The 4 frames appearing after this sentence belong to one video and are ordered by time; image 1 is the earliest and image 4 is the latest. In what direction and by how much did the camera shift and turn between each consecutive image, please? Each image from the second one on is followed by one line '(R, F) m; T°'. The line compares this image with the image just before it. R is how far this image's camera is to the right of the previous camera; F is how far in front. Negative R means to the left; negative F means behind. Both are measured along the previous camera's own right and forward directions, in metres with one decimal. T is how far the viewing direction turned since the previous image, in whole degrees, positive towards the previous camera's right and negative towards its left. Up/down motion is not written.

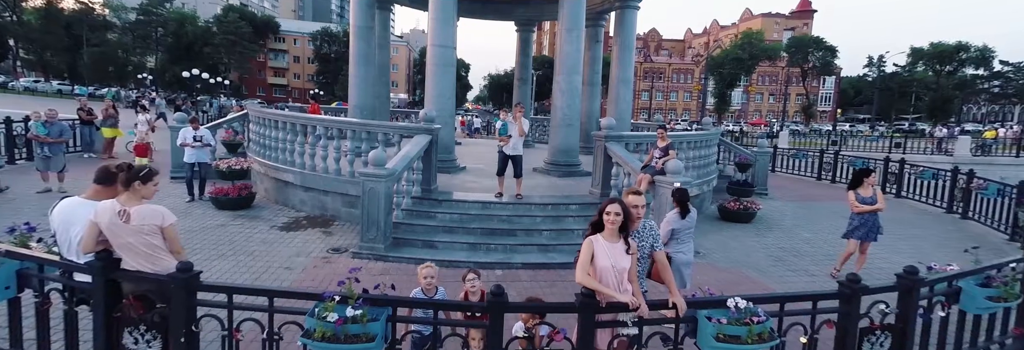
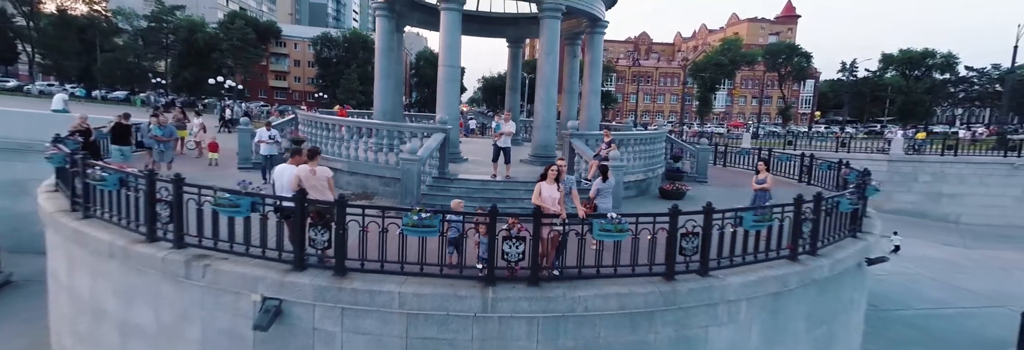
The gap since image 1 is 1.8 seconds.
(+0.1, -2.6) m; +1°
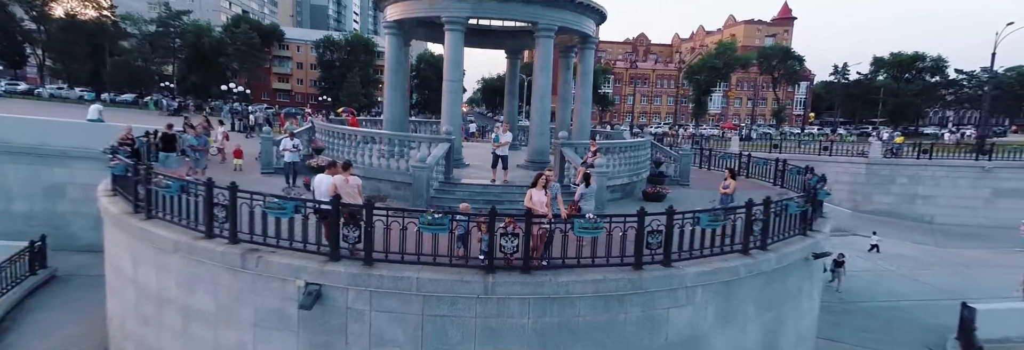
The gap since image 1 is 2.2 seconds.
(0.0, -1.1) m; 0°
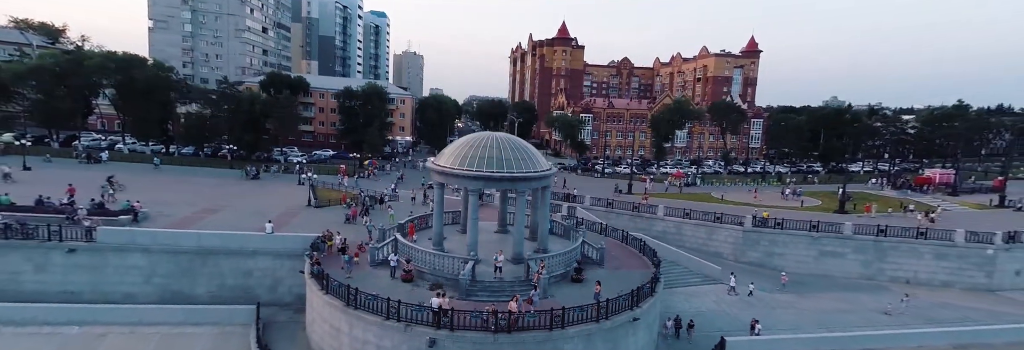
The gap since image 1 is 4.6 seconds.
(0.0, -10.7) m; +1°
